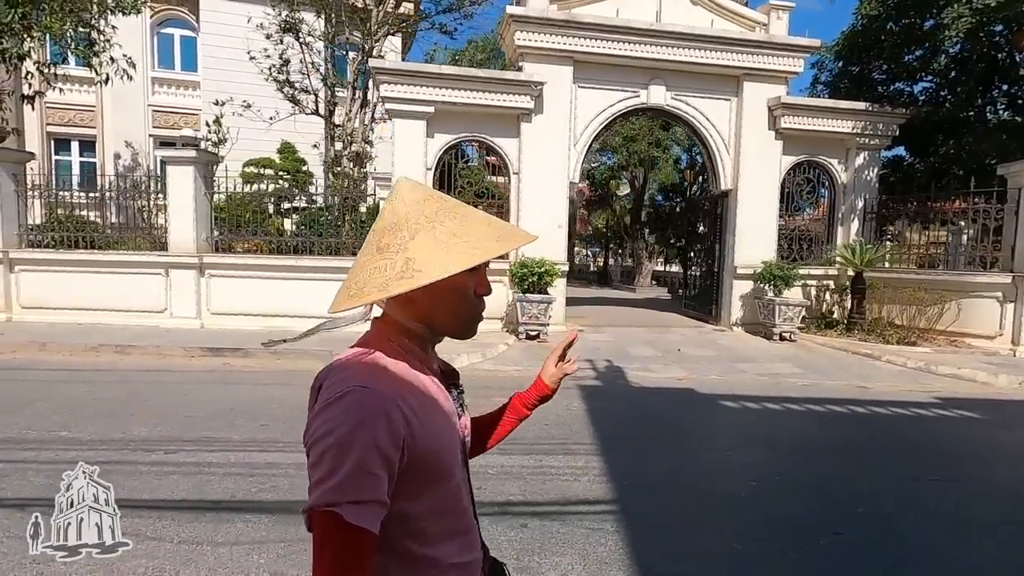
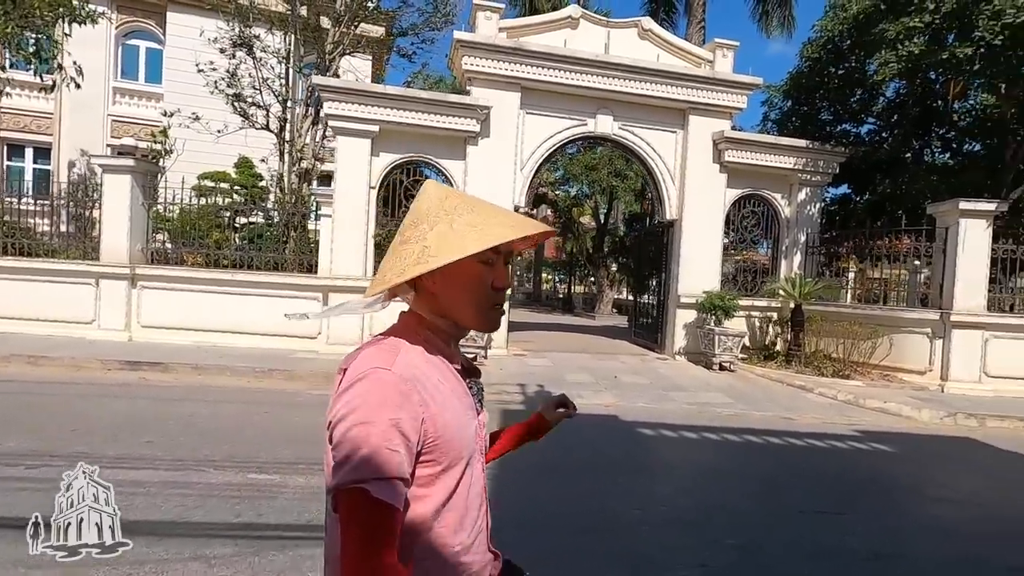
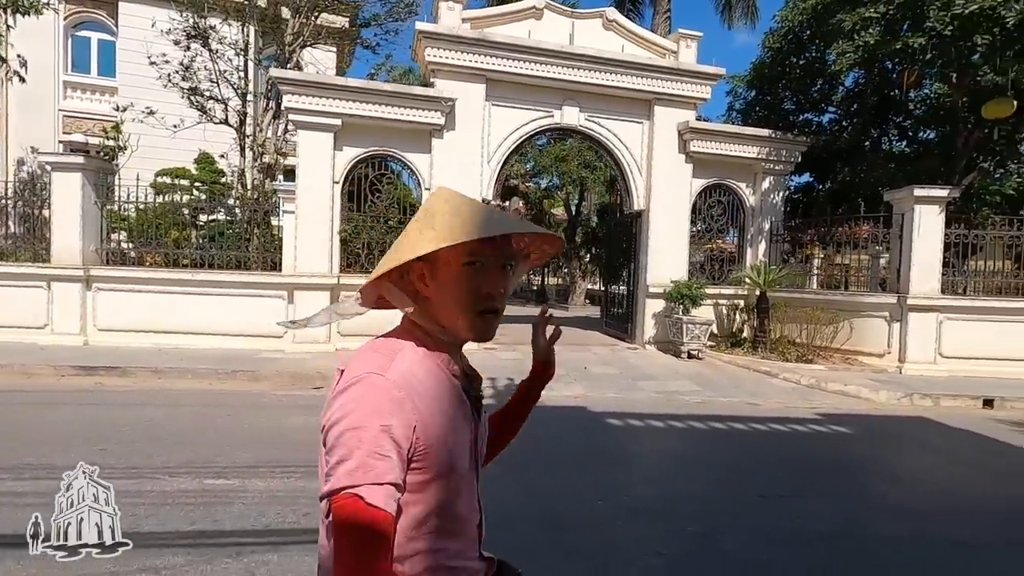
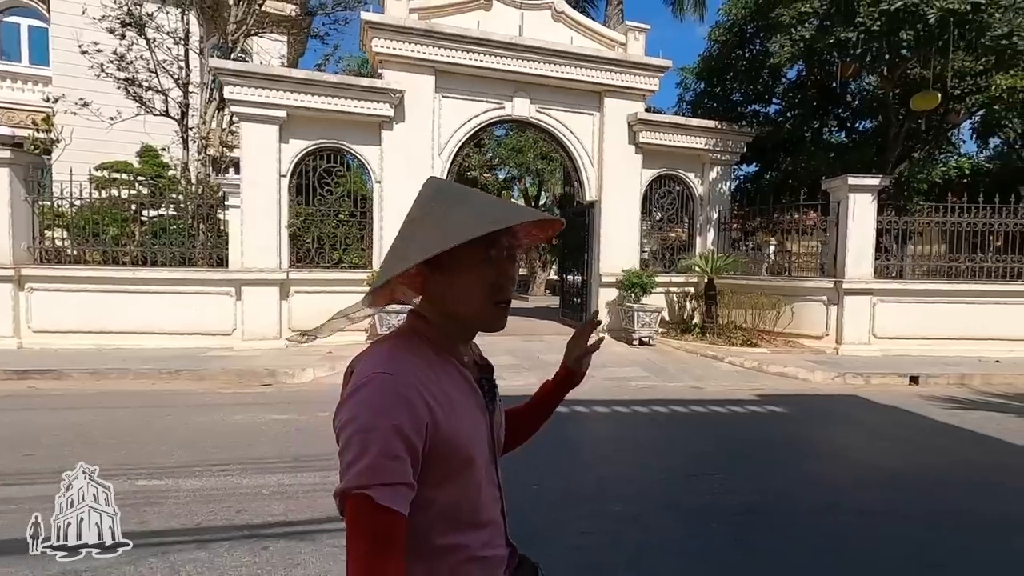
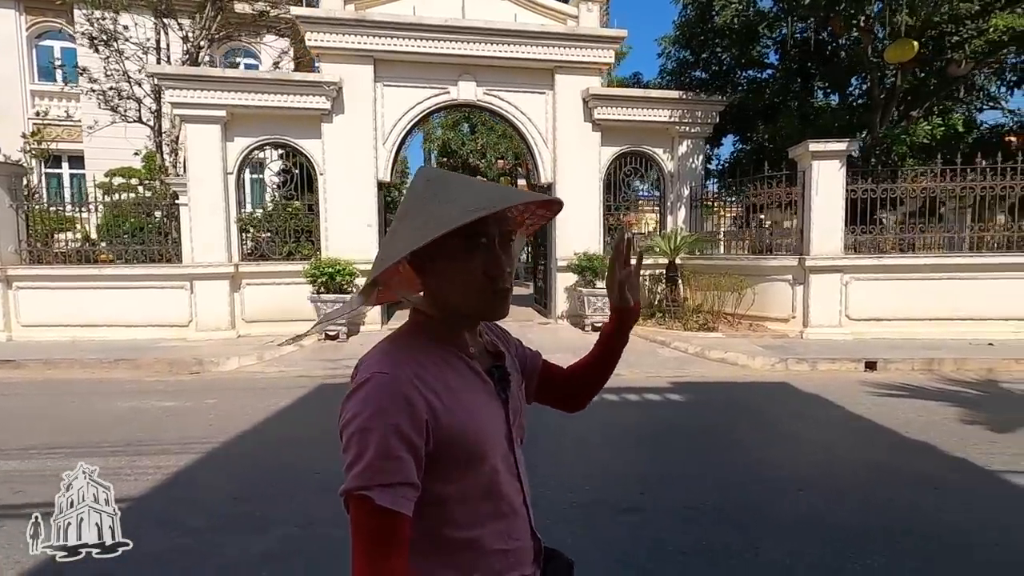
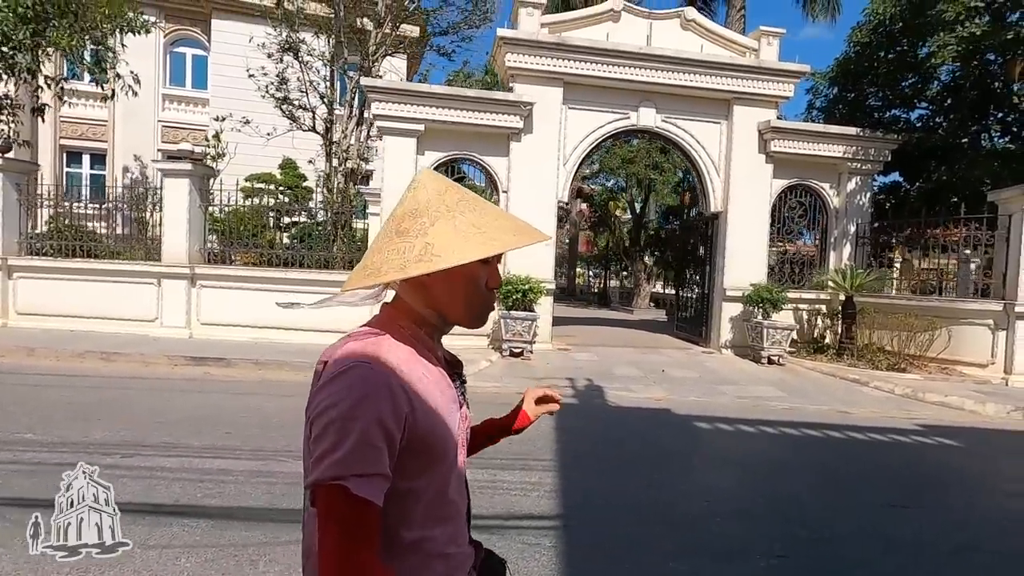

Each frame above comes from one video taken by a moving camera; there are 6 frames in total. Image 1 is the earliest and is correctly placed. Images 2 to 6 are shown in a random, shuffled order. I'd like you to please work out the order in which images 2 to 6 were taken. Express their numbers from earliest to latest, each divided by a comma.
6, 2, 3, 4, 5
